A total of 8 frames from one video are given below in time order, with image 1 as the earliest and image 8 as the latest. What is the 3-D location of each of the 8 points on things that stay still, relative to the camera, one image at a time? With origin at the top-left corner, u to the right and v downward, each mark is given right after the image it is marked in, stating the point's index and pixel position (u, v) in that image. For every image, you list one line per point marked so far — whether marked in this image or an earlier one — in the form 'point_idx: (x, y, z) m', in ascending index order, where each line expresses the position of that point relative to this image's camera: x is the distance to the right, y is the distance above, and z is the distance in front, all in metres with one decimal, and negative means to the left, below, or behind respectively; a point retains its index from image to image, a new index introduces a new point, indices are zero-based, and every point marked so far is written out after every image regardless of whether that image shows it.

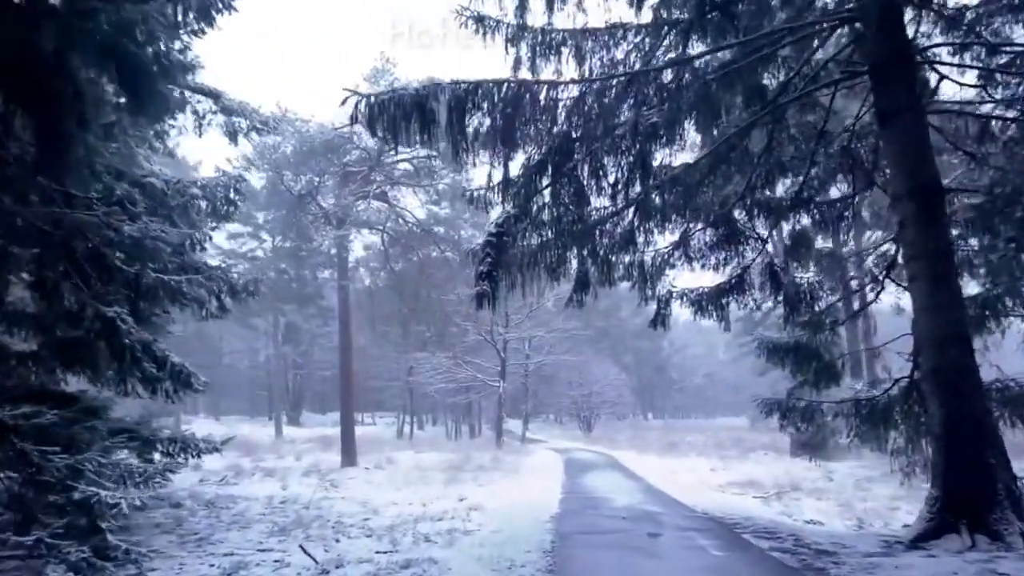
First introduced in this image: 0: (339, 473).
0: (-3.5, -3.8, +17.3) m
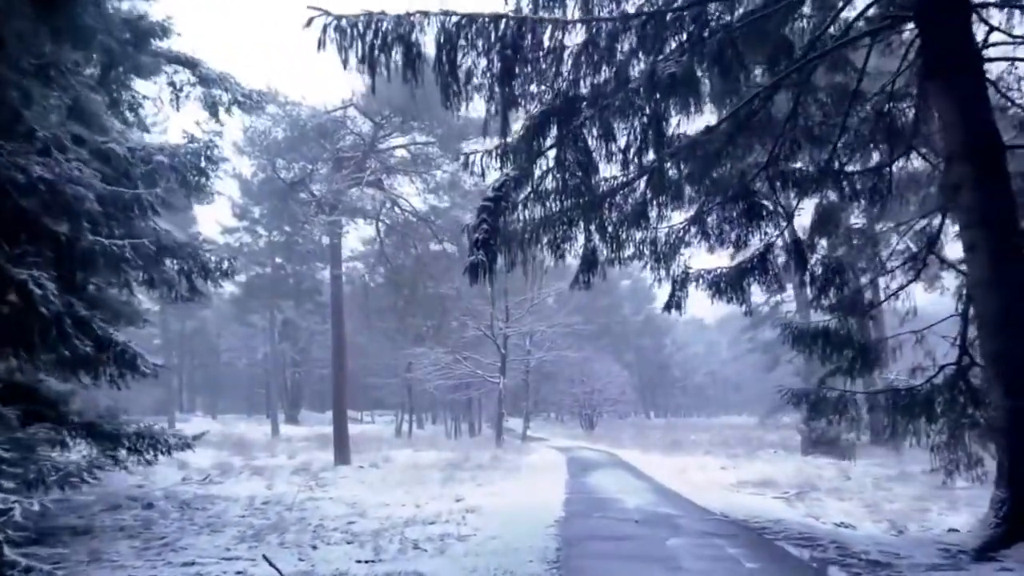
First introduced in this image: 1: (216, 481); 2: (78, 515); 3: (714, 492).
0: (-3.5, -3.6, +16.4) m
1: (-4.7, -3.1, +13.4) m
2: (-4.8, -2.5, +9.2) m
3: (+2.7, -2.7, +11.3) m
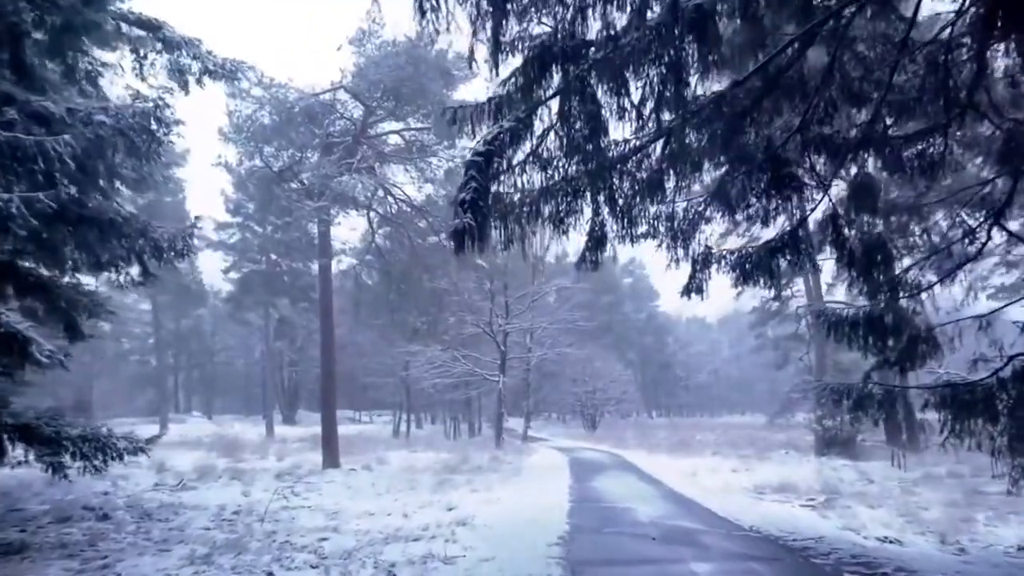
0: (-3.5, -3.4, +15.4) m
1: (-4.7, -2.9, +12.4) m
2: (-4.8, -2.3, +8.2) m
3: (+2.7, -2.6, +10.2) m
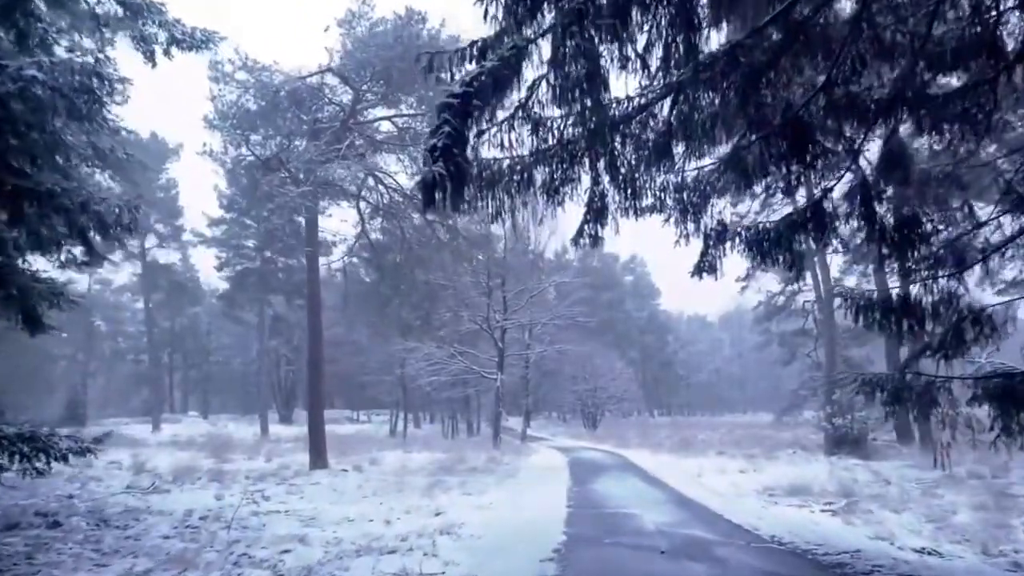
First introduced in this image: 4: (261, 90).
0: (-3.6, -3.3, +14.6) m
1: (-4.8, -2.8, +11.6) m
2: (-4.9, -2.2, +7.4) m
3: (+2.6, -2.4, +9.4) m
4: (-5.4, +4.3, +18.3) m
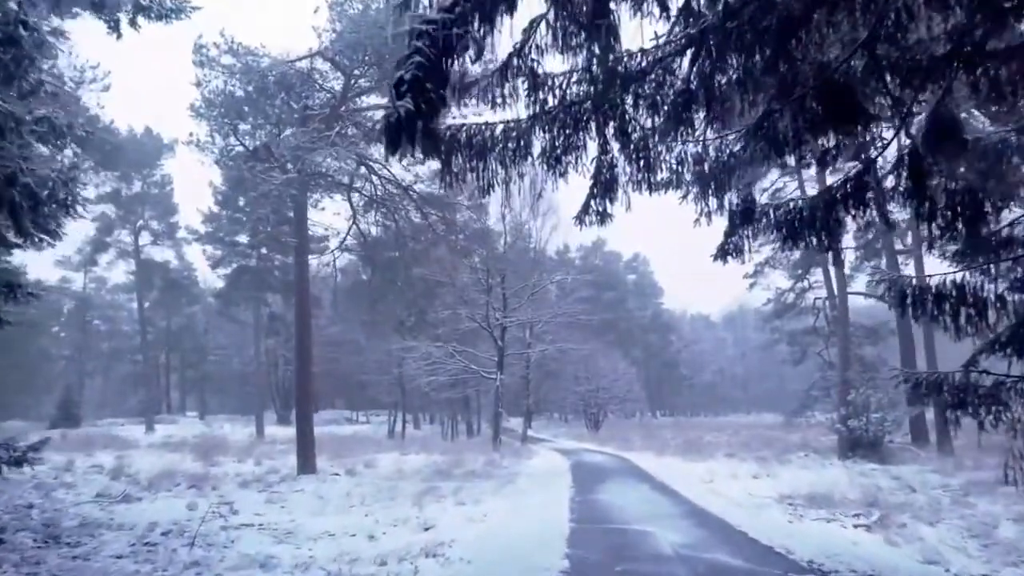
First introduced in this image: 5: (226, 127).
0: (-3.6, -3.2, +13.8) m
1: (-4.8, -2.7, +10.7) m
2: (-4.9, -2.1, +6.6) m
3: (+2.6, -2.3, +8.6) m
4: (-5.4, +4.4, +17.5) m
5: (-6.2, +3.5, +18.2) m
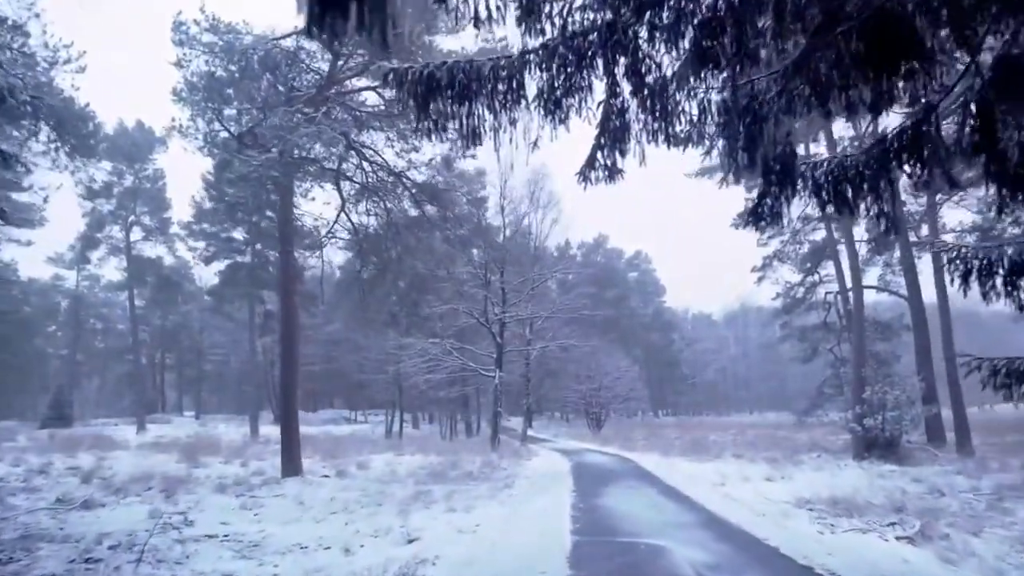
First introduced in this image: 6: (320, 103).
0: (-3.7, -3.0, +12.9) m
1: (-4.8, -2.5, +9.8) m
2: (-4.9, -1.9, +5.7) m
3: (+2.6, -2.1, +7.7) m
4: (-5.5, +4.5, +16.6) m
5: (-6.3, +3.6, +17.3) m
6: (-3.7, +3.5, +16.3) m
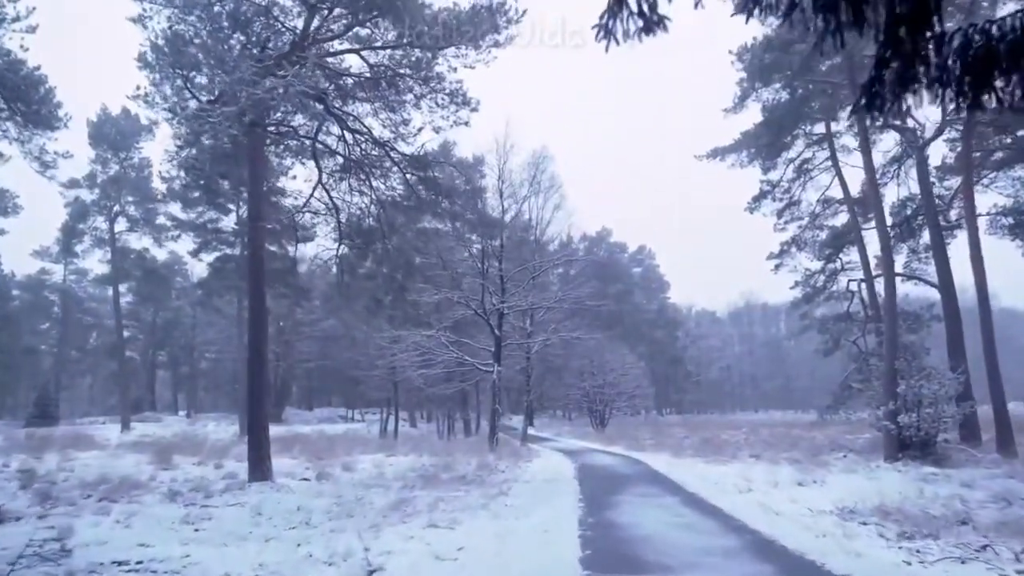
0: (-3.7, -2.7, +11.2) m
1: (-4.9, -2.2, +8.2) m
2: (-5.0, -1.7, +4.0) m
3: (+2.5, -1.8, +6.0) m
4: (-5.5, +4.8, +14.9) m
5: (-6.3, +3.9, +15.7) m
6: (-3.8, +3.8, +14.7) m
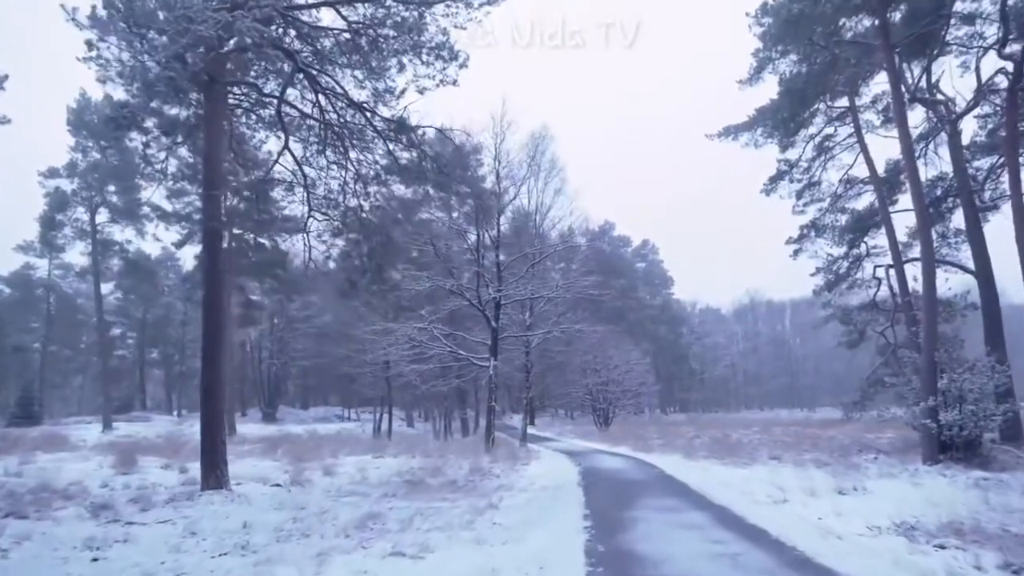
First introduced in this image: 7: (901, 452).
0: (-3.8, -2.4, +9.5) m
1: (-5.0, -2.0, +6.5) m
2: (-5.1, -1.4, +2.3) m
3: (+2.4, -1.6, +4.3) m
4: (-5.6, +5.1, +13.2) m
5: (-6.4, +4.2, +14.0) m
6: (-3.8, +4.1, +12.9) m
7: (+8.0, -3.4, +17.3) m
